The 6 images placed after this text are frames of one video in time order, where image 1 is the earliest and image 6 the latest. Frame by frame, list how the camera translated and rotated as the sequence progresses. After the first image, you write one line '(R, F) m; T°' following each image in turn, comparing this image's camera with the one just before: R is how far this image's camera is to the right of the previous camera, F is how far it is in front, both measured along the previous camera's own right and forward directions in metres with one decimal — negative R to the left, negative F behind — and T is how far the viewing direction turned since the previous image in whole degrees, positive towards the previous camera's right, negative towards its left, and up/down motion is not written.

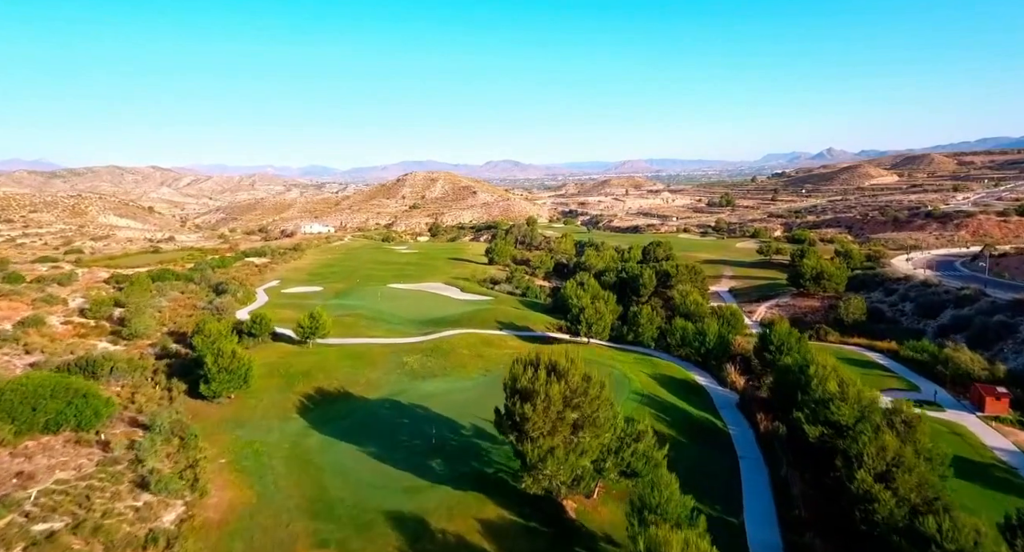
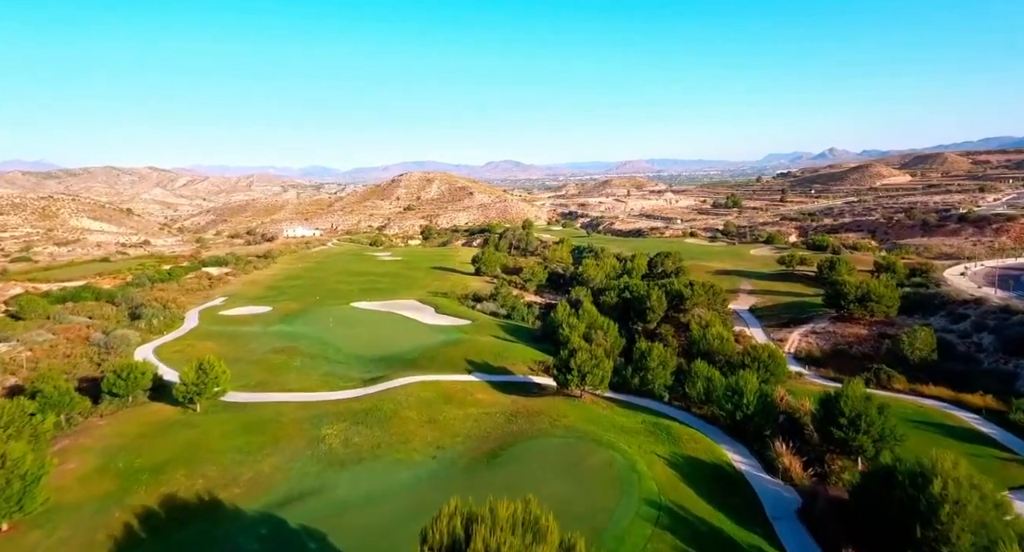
(+1.4, +7.4) m; 0°
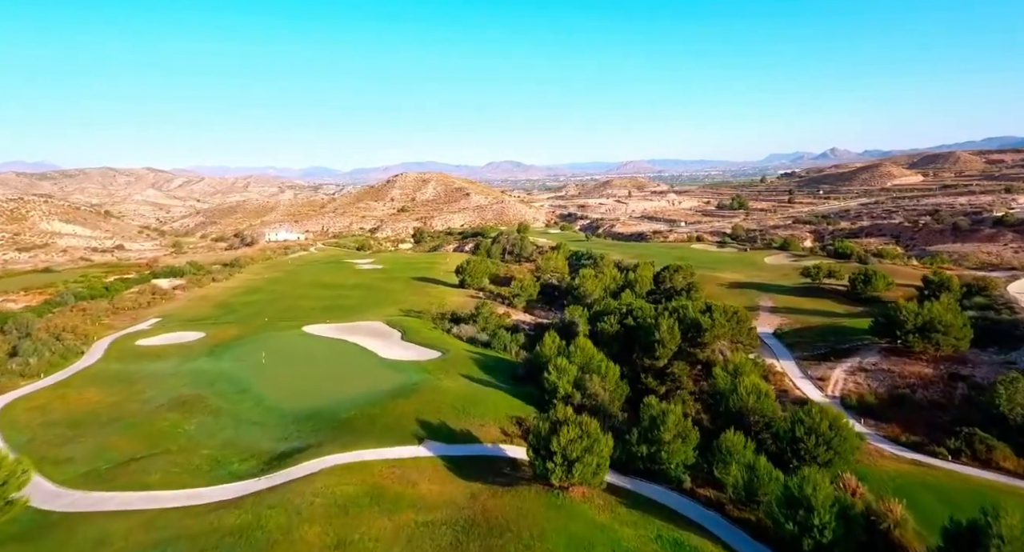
(+1.3, +6.8) m; 0°
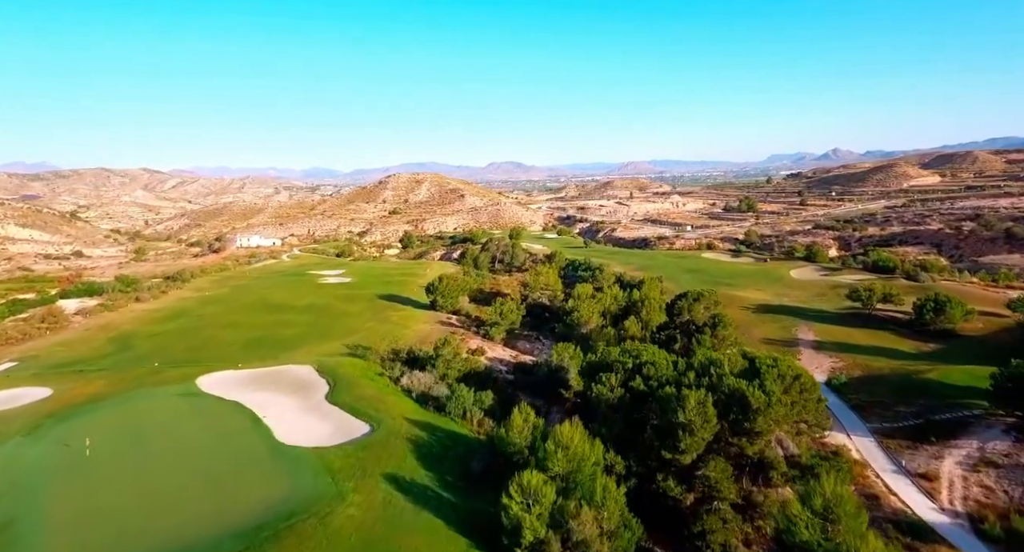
(+1.7, +9.4) m; 0°
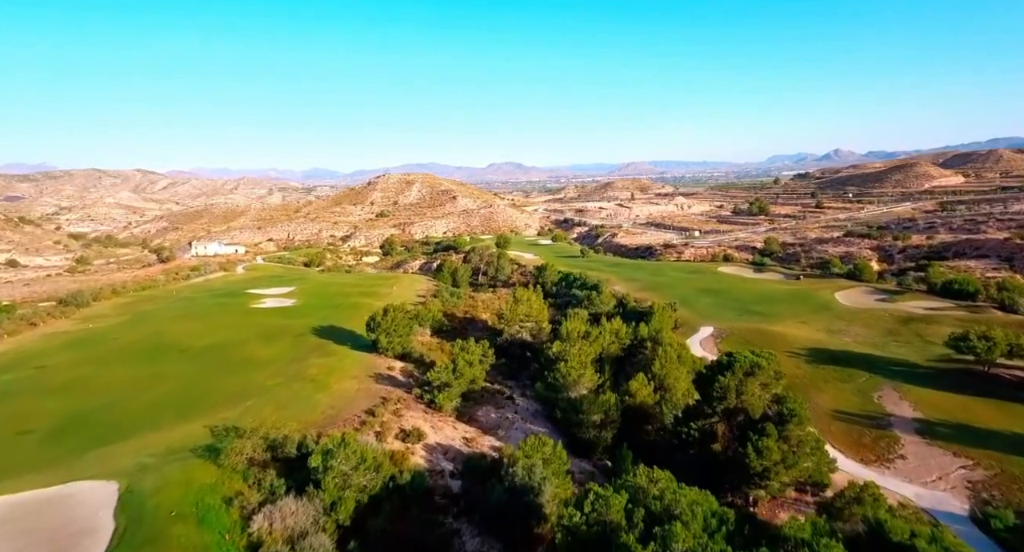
(+2.2, +11.7) m; 0°
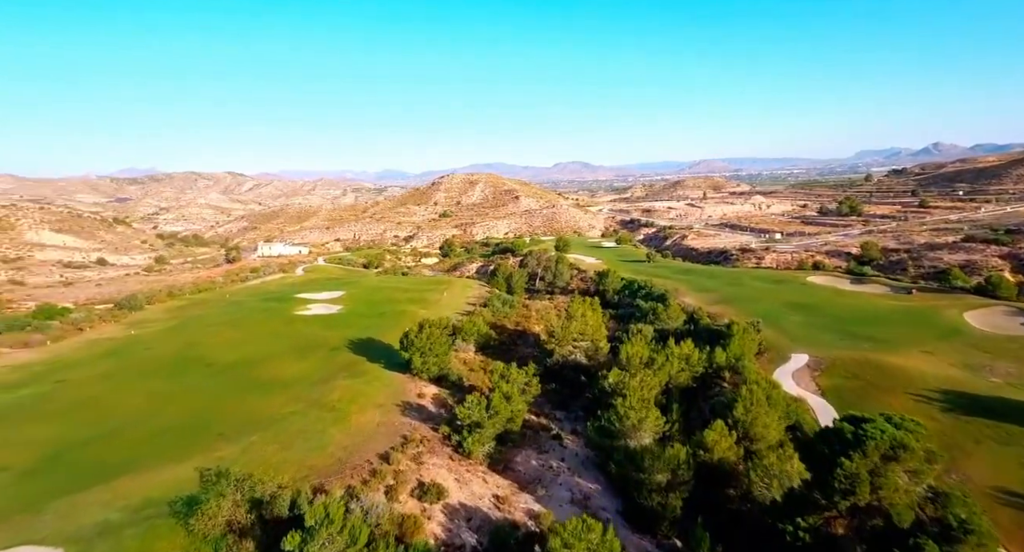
(+0.8, +4.8) m; -7°
